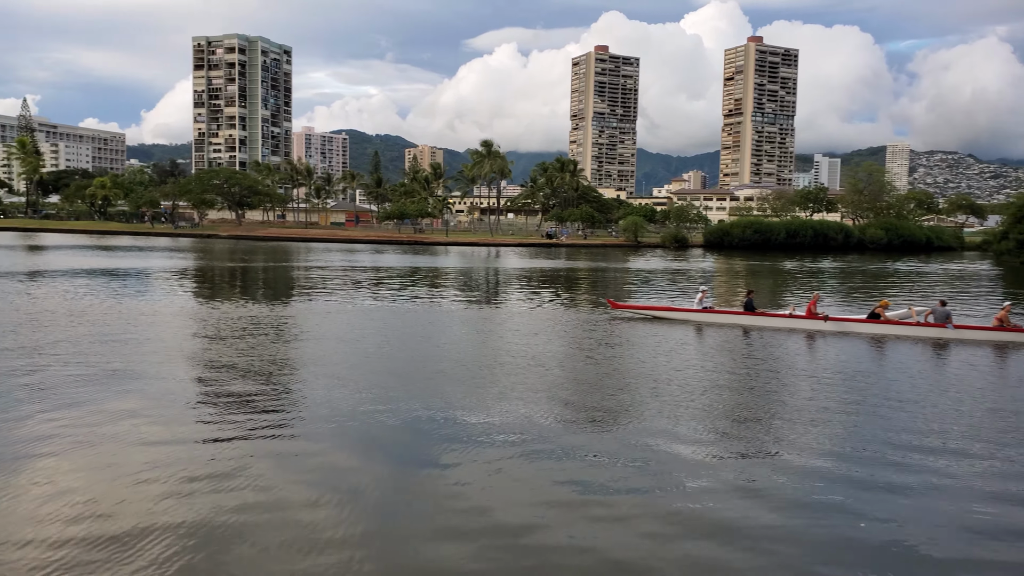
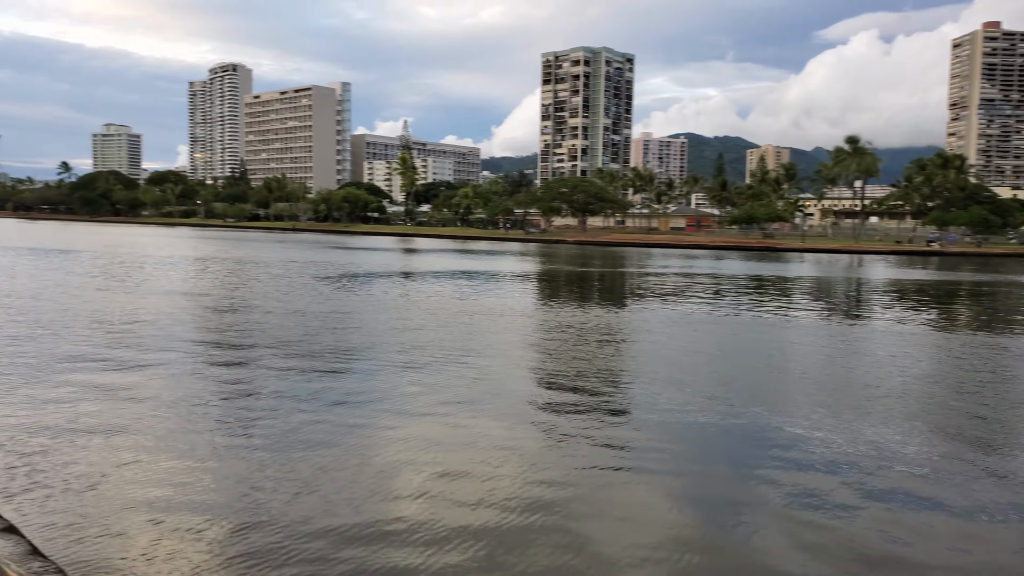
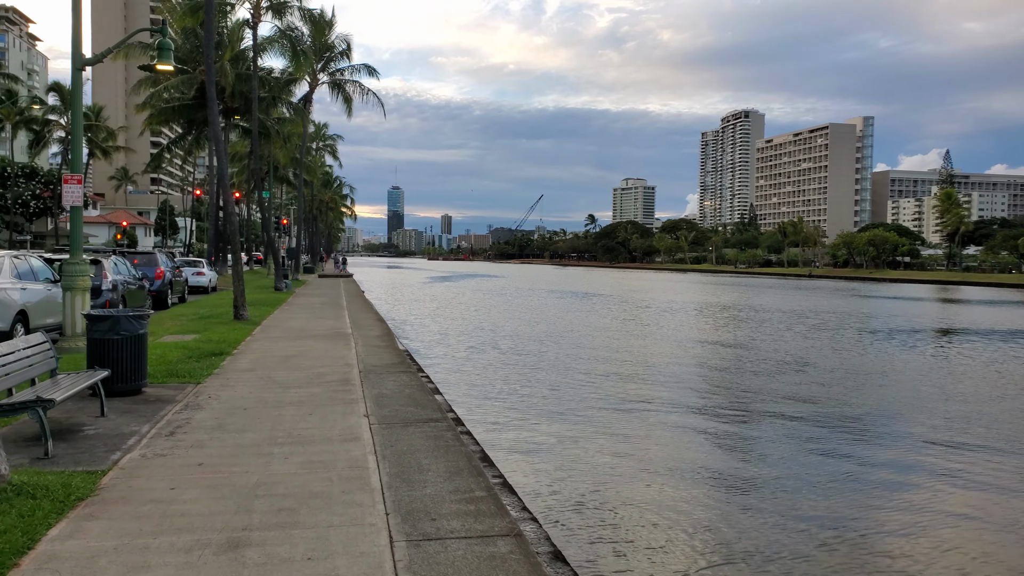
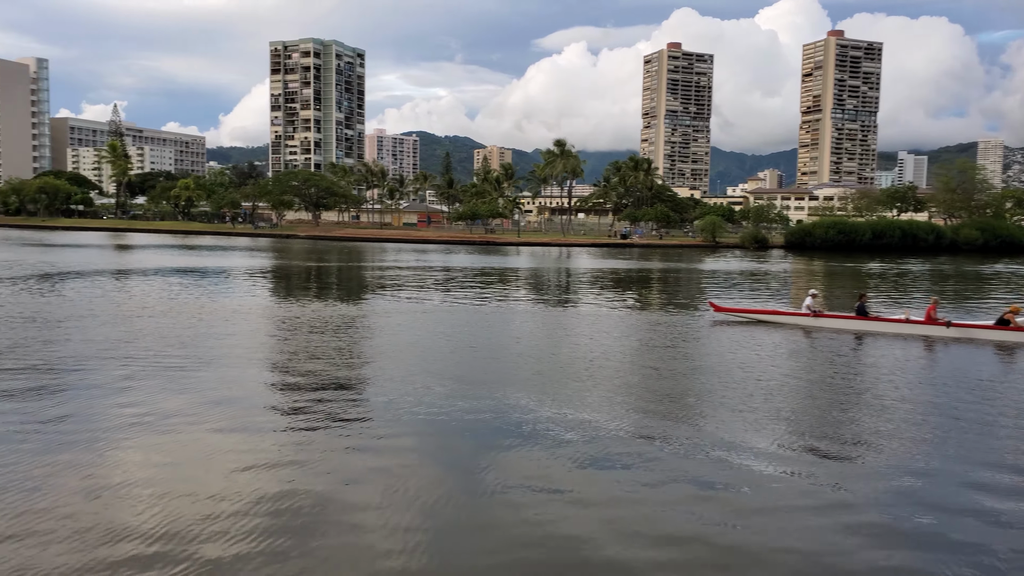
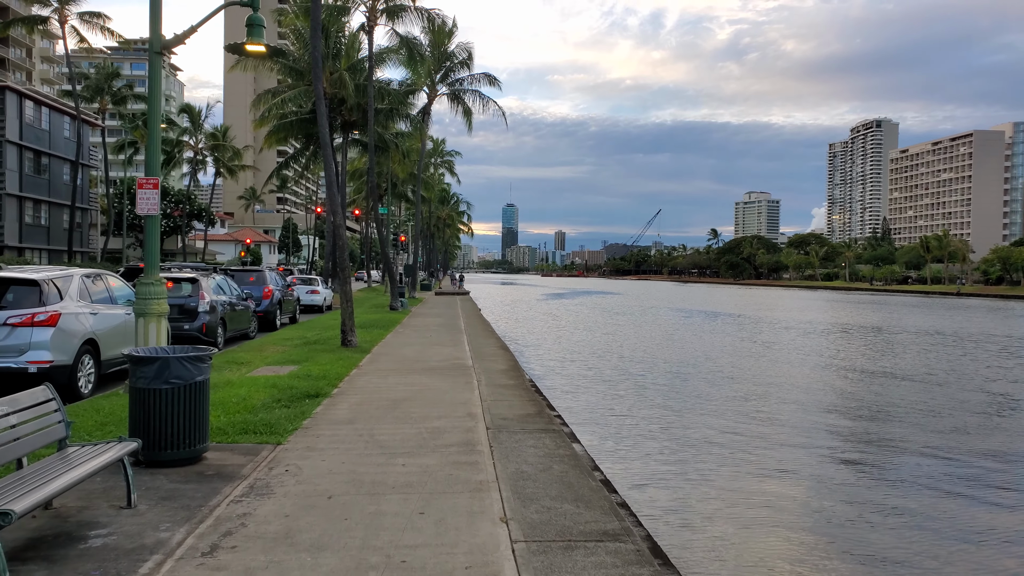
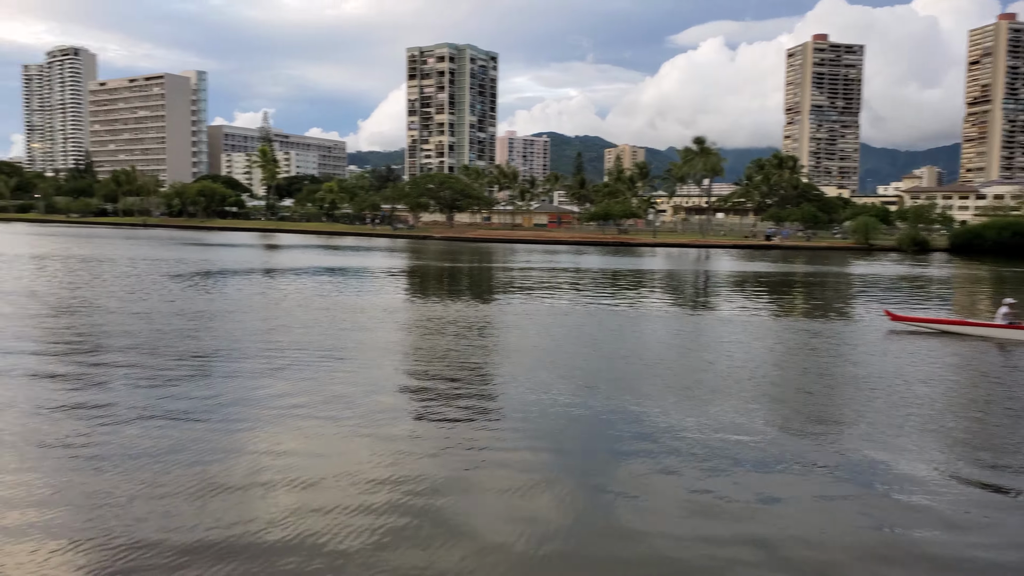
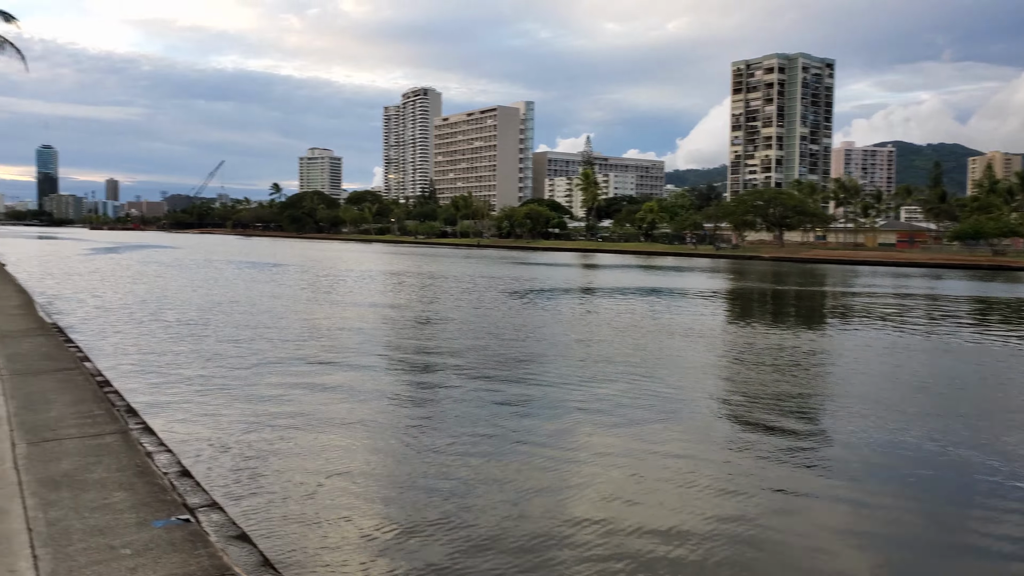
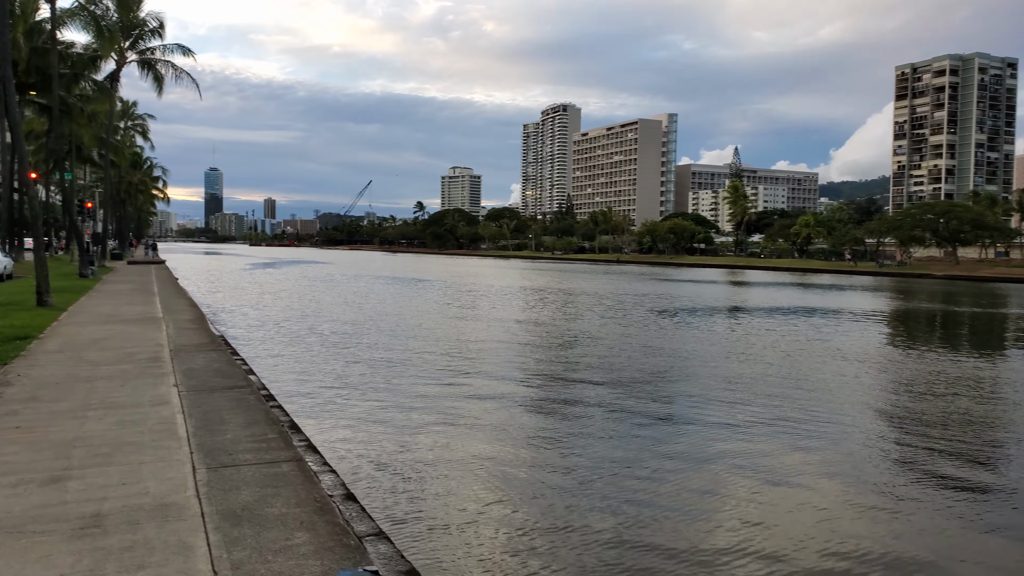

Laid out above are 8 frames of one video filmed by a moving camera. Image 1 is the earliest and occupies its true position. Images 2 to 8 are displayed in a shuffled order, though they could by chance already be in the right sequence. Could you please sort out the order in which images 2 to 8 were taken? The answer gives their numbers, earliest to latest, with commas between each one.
4, 6, 2, 7, 8, 3, 5
